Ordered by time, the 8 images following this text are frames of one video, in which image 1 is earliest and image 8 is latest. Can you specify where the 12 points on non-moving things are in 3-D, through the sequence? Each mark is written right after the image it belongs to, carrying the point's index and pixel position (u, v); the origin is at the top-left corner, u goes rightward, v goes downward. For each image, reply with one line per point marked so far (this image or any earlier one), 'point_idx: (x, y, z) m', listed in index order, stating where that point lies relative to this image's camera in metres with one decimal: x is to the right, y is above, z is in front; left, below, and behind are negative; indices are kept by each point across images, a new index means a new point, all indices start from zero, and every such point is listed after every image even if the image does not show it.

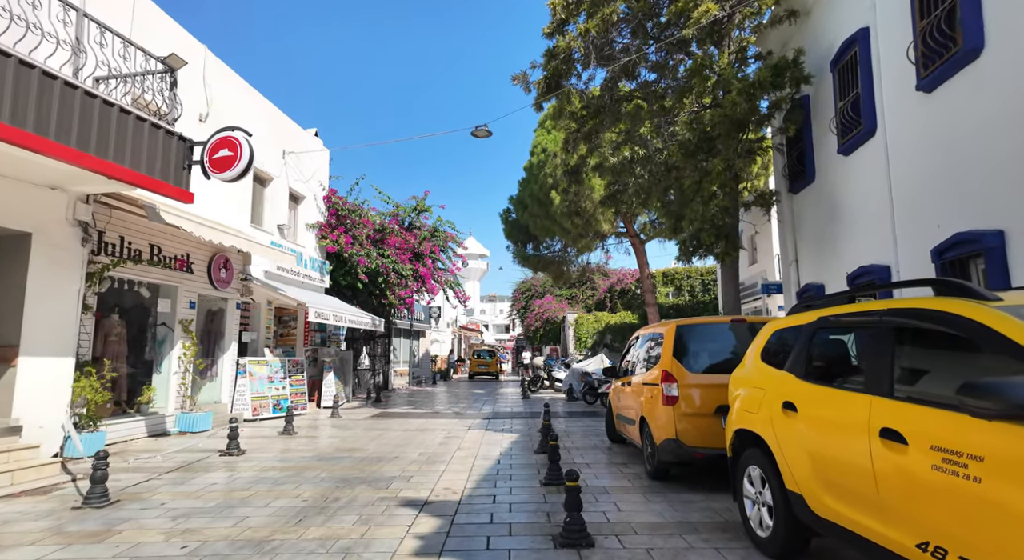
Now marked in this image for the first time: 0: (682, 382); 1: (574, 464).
0: (+1.7, -1.0, +5.6) m
1: (+0.7, -2.2, +6.8) m
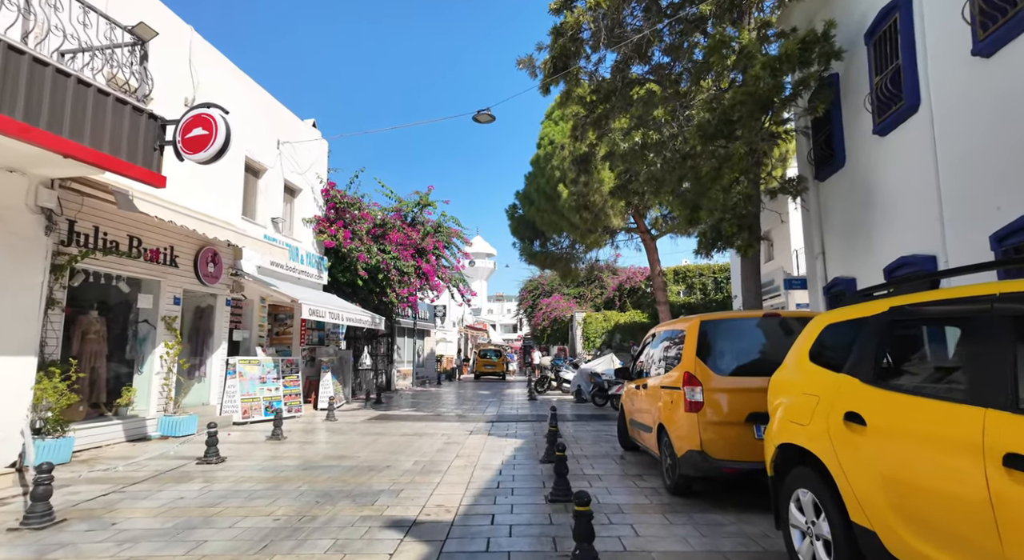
0: (+1.7, -0.9, +4.9) m
1: (+0.8, -2.1, +6.1) m
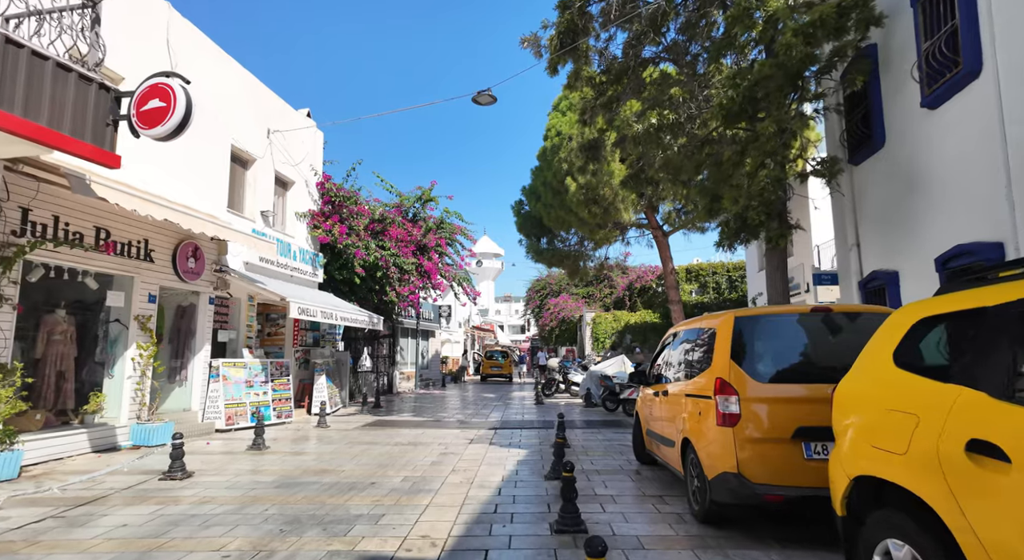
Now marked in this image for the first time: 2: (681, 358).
0: (+1.7, -0.8, +4.1) m
1: (+0.8, -2.0, +5.3) m
2: (+1.7, -0.8, +5.7) m
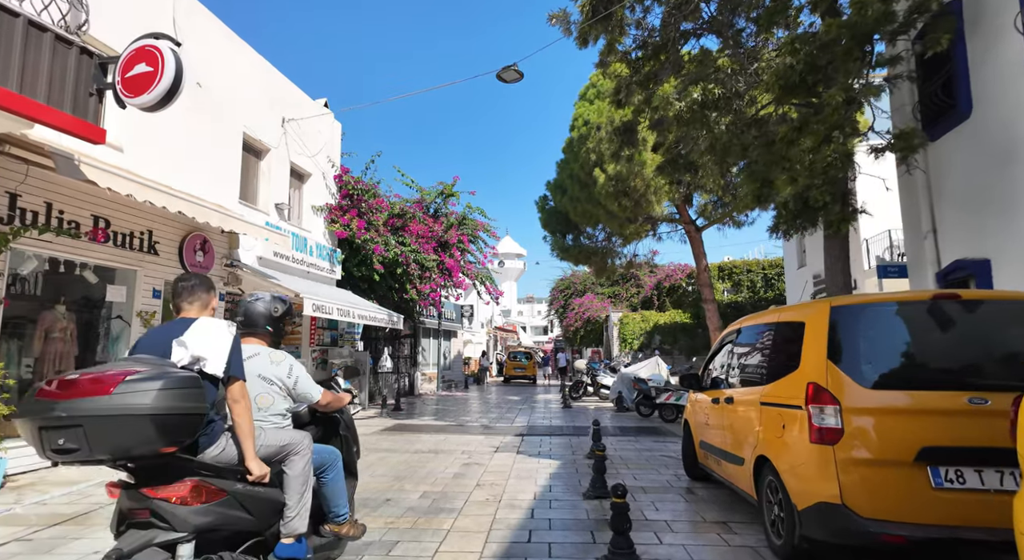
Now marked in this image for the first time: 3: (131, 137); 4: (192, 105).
0: (+1.9, -0.7, +3.2) m
1: (+1.1, -1.9, +4.4) m
2: (+2.0, -0.7, +4.9) m
3: (-5.3, +2.0, +7.9) m
4: (-5.1, +2.8, +9.0) m
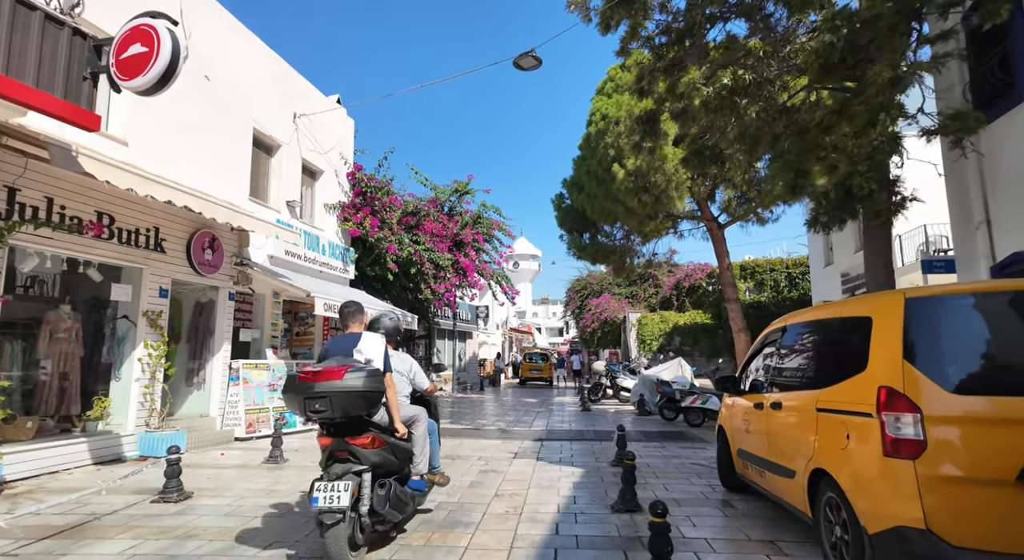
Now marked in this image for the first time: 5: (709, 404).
0: (+2.0, -0.7, +2.8) m
1: (+1.2, -1.9, +4.0) m
2: (+2.2, -0.6, +4.4) m
3: (-5.0, +2.0, +7.6) m
4: (-4.8, +2.8, +8.8) m
5: (+3.9, -2.4, +11.0) m
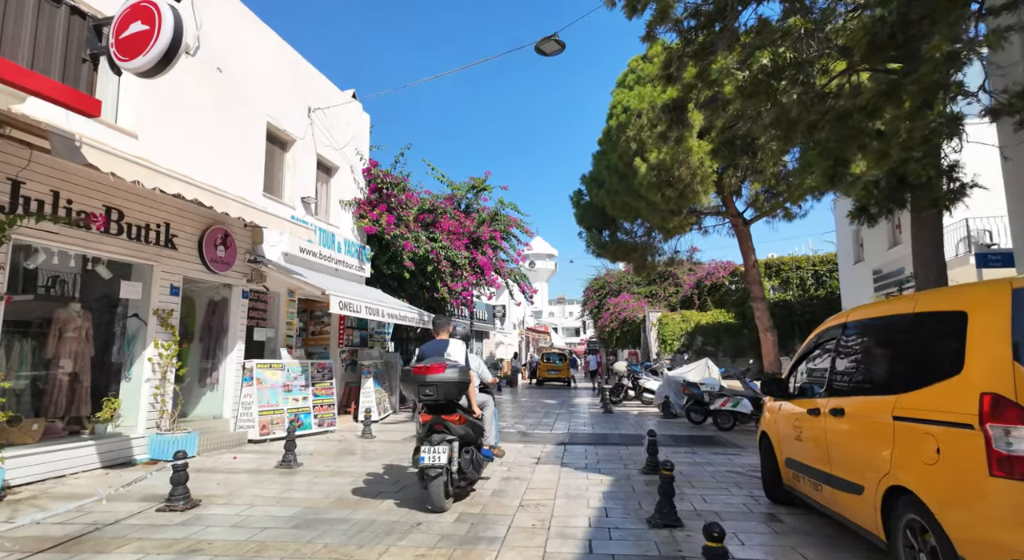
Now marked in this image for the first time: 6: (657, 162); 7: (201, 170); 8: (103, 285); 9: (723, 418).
0: (+2.2, -0.6, +2.3) m
1: (+1.4, -1.8, +3.6) m
2: (+2.4, -0.6, +4.0) m
3: (-4.8, +2.0, +7.4) m
4: (-4.5, +2.9, +8.5) m
5: (+4.2, -2.3, +10.5) m
6: (+3.7, +3.0, +14.6) m
7: (-4.5, +1.6, +8.3) m
8: (-5.1, -0.1, +7.1) m
9: (+4.0, -2.6, +10.7) m
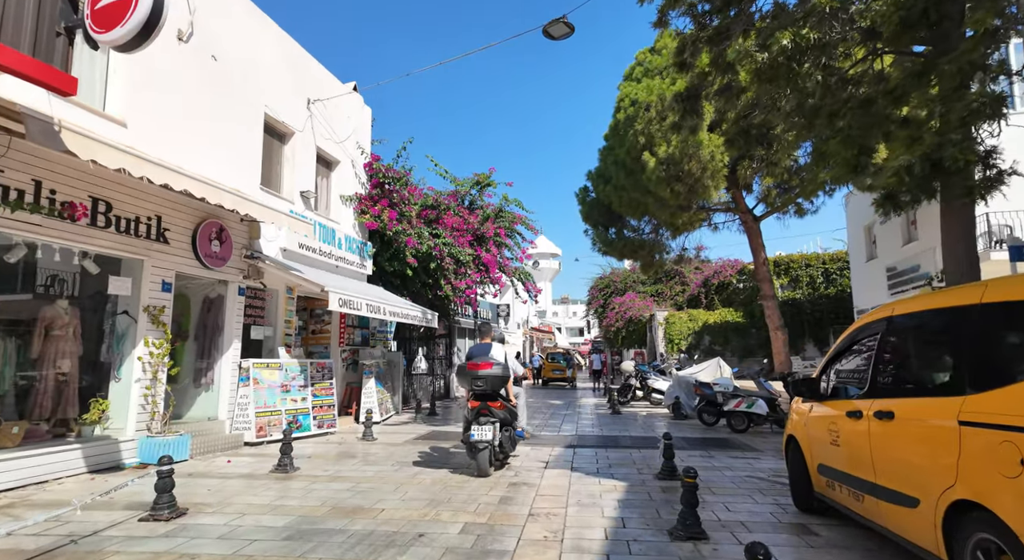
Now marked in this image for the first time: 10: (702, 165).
0: (+2.2, -0.5, +2.0) m
1: (+1.5, -1.7, +3.2) m
2: (+2.5, -0.5, +3.6) m
3: (-4.7, +2.1, +7.0) m
4: (-4.4, +2.9, +8.2) m
5: (+4.4, -2.3, +10.1) m
6: (+3.9, +3.1, +14.2) m
7: (-4.5, +1.7, +7.9) m
8: (-5.0, 0.0, +6.7) m
9: (+4.1, -2.5, +10.3) m
10: (+4.7, +2.9, +14.0) m
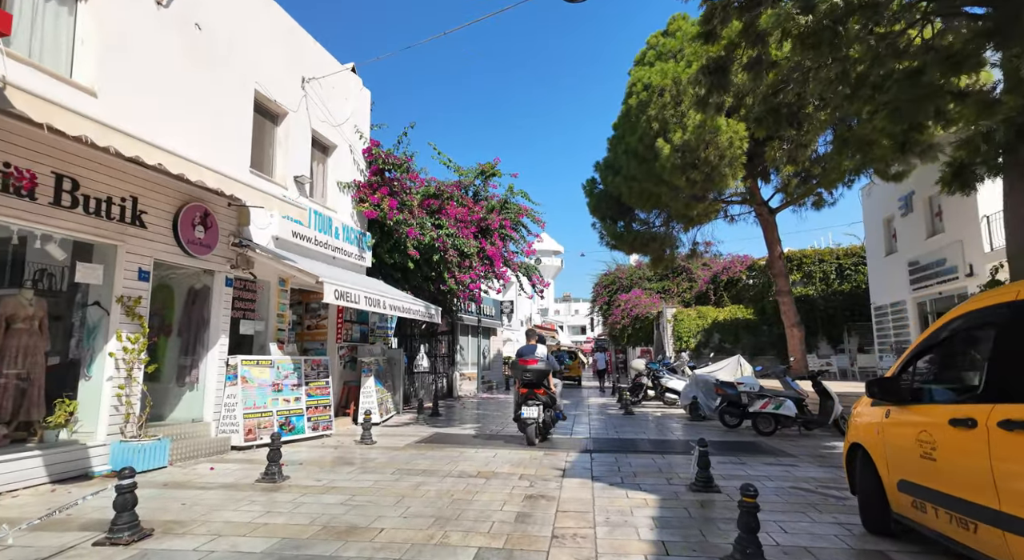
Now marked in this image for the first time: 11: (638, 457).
0: (+2.4, -0.4, +1.3) m
1: (+1.6, -1.6, +2.5) m
2: (+2.6, -0.4, +2.9) m
3: (-4.5, +2.2, +6.3) m
4: (-4.3, +3.1, +7.5) m
5: (+4.5, -2.1, +9.4) m
6: (+4.0, +3.3, +13.5) m
7: (-4.3, +1.8, +7.2) m
8: (-4.9, +0.1, +6.0) m
9: (+4.2, -2.4, +9.6) m
10: (+4.9, +3.0, +13.3) m
11: (+1.7, -2.3, +7.5) m
